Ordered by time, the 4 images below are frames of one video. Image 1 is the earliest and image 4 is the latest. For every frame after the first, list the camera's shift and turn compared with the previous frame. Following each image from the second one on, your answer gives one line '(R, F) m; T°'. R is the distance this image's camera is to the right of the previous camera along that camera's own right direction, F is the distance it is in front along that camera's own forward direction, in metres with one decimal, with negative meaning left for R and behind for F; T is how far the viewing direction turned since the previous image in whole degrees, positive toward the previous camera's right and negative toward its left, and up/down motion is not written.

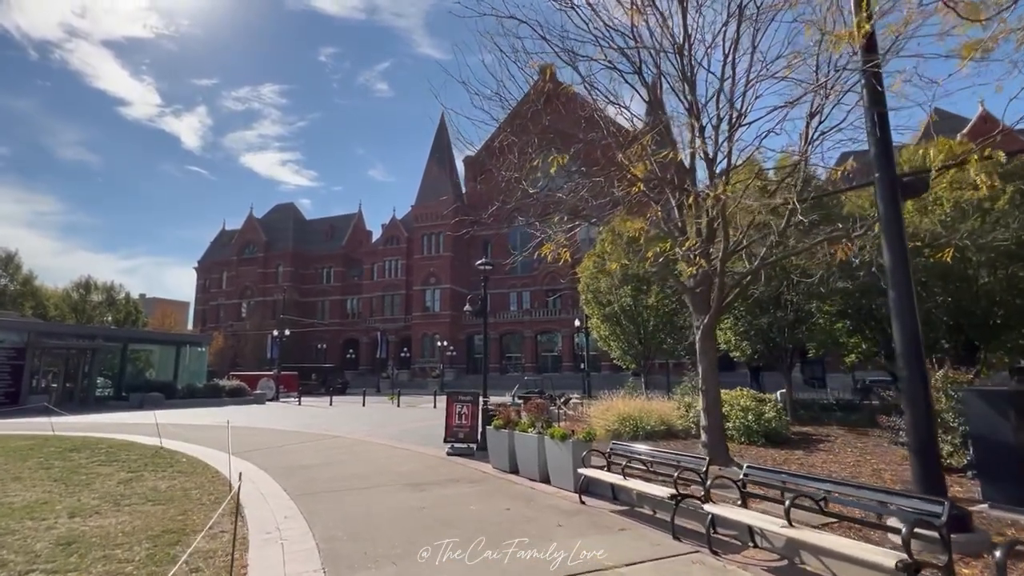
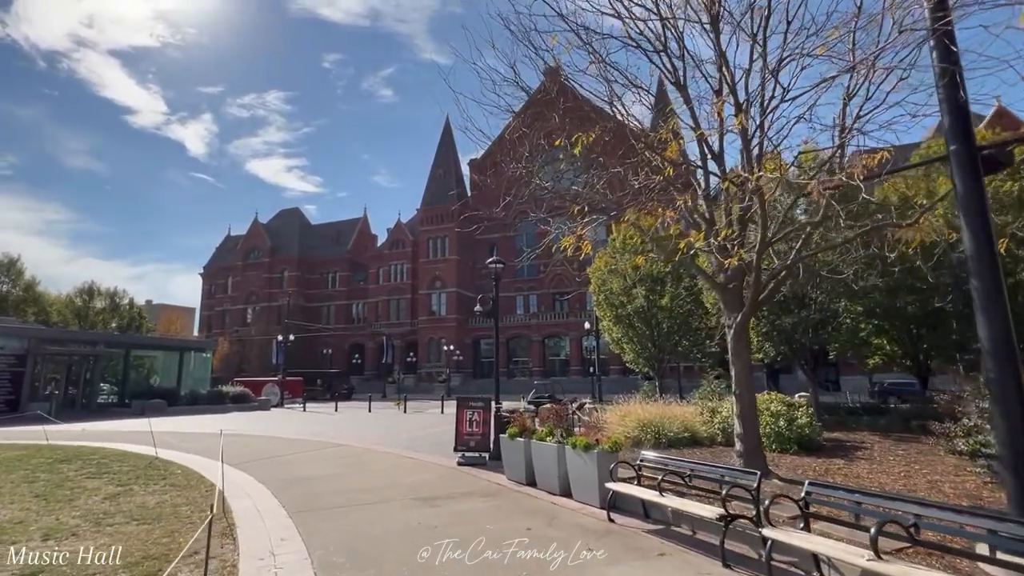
(-0.2, +0.7) m; -1°
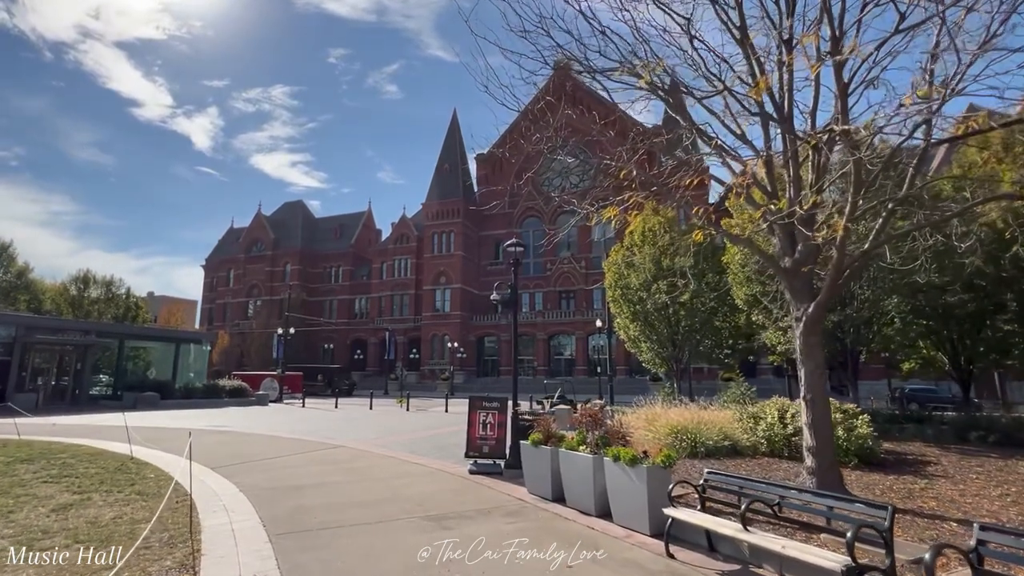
(-0.3, +1.3) m; 0°
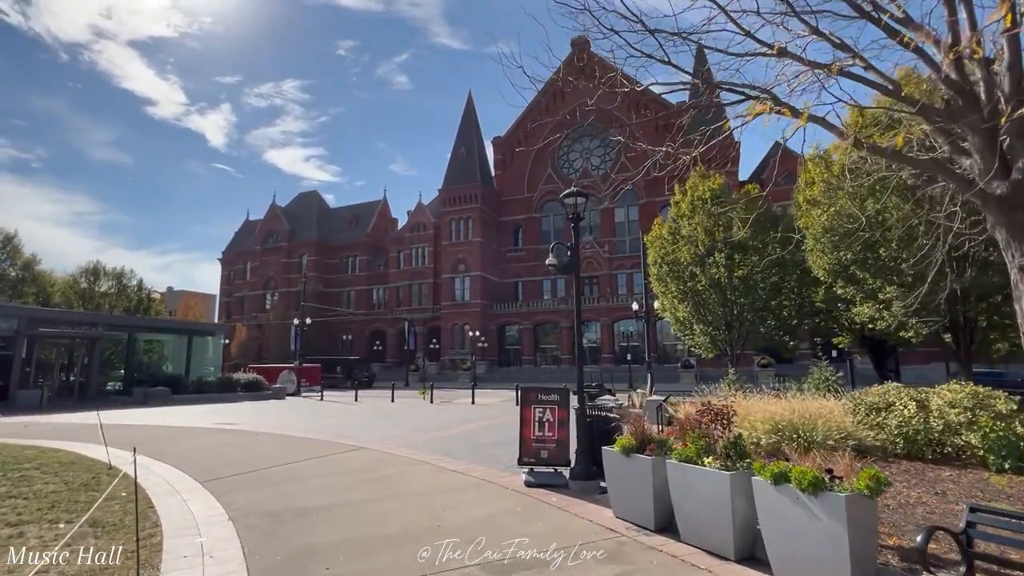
(-0.6, +2.2) m; -2°
